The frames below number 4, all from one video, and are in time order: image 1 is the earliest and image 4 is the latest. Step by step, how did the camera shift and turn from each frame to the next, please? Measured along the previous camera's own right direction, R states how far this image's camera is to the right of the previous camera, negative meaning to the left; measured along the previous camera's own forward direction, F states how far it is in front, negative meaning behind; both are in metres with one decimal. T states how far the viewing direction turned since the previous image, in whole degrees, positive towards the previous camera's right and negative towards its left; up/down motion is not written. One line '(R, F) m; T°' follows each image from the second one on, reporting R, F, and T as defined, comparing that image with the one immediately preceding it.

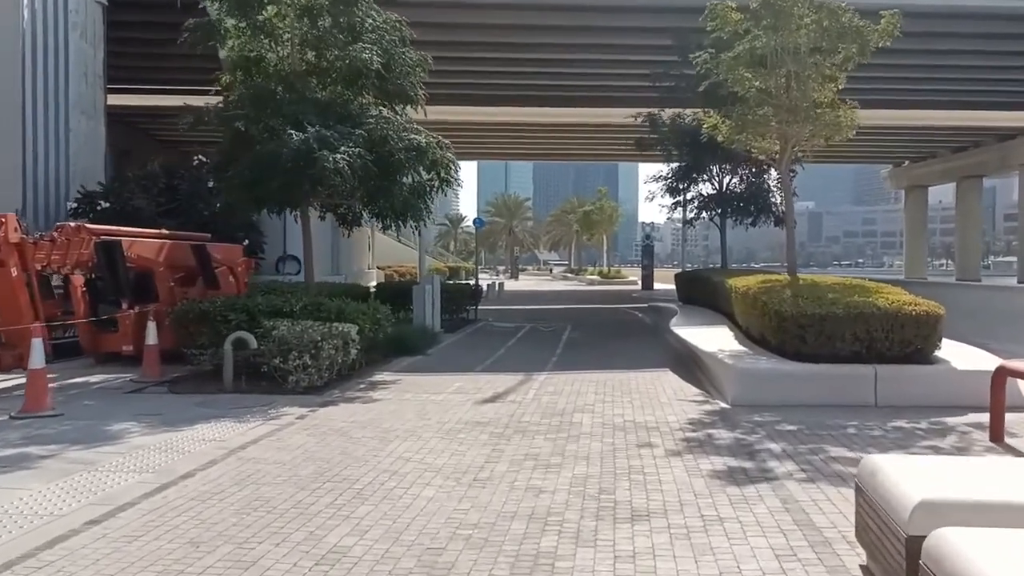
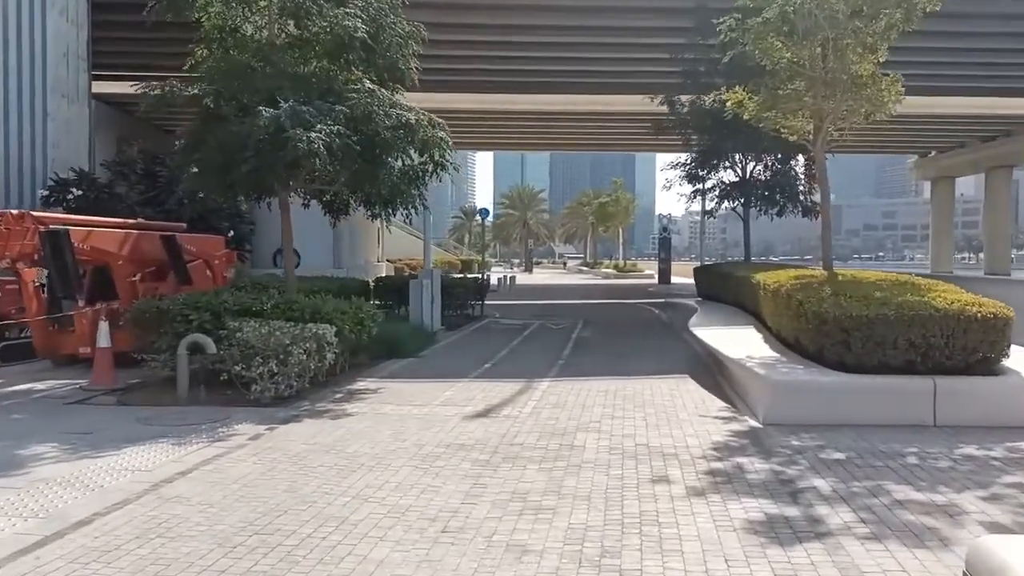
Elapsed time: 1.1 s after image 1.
(+0.3, +1.6) m; -1°
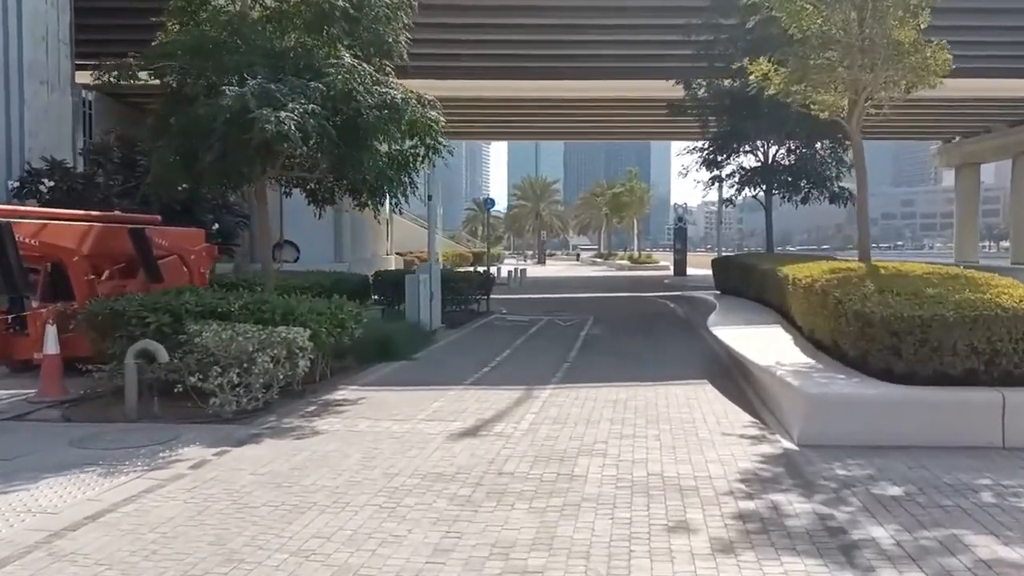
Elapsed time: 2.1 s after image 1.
(+0.3, +1.4) m; -1°
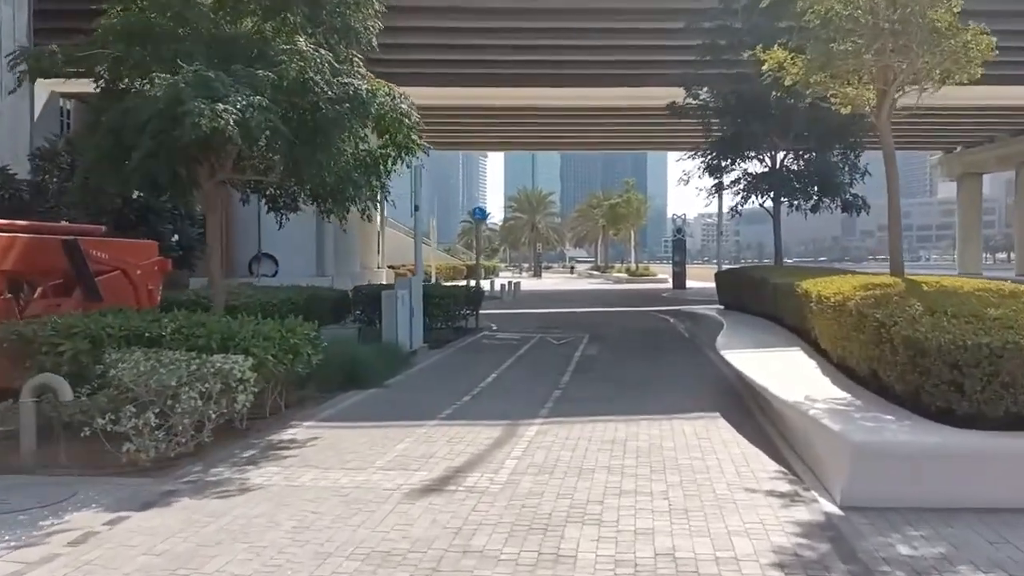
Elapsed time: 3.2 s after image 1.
(+0.2, +1.6) m; 0°
